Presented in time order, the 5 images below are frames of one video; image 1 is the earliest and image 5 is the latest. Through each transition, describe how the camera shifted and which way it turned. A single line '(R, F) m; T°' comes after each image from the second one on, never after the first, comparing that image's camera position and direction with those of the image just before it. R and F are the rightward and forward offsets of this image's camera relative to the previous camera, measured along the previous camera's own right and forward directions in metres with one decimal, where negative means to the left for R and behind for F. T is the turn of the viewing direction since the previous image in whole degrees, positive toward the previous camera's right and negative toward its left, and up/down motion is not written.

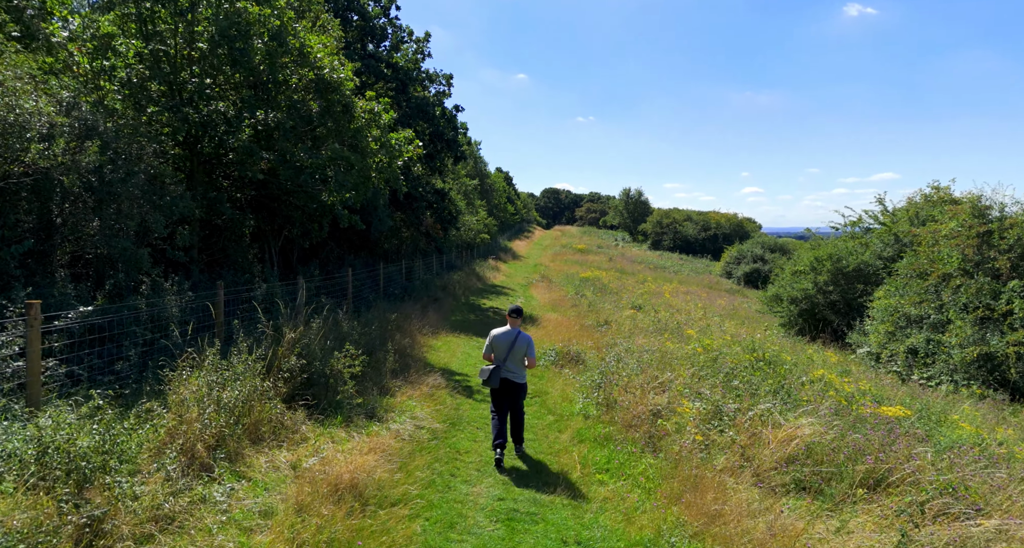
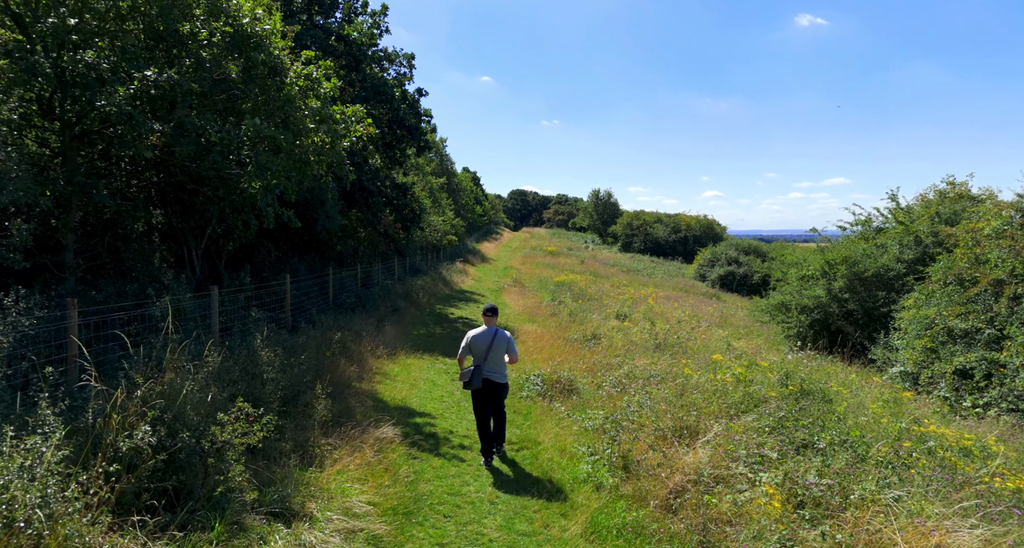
(-0.1, +2.5) m; +3°
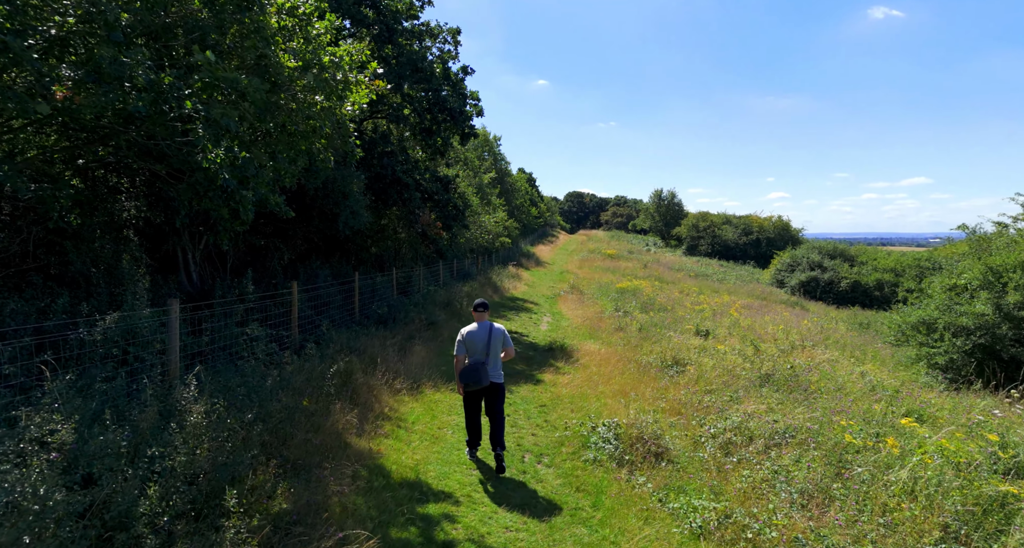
(-0.1, +2.9) m; -5°
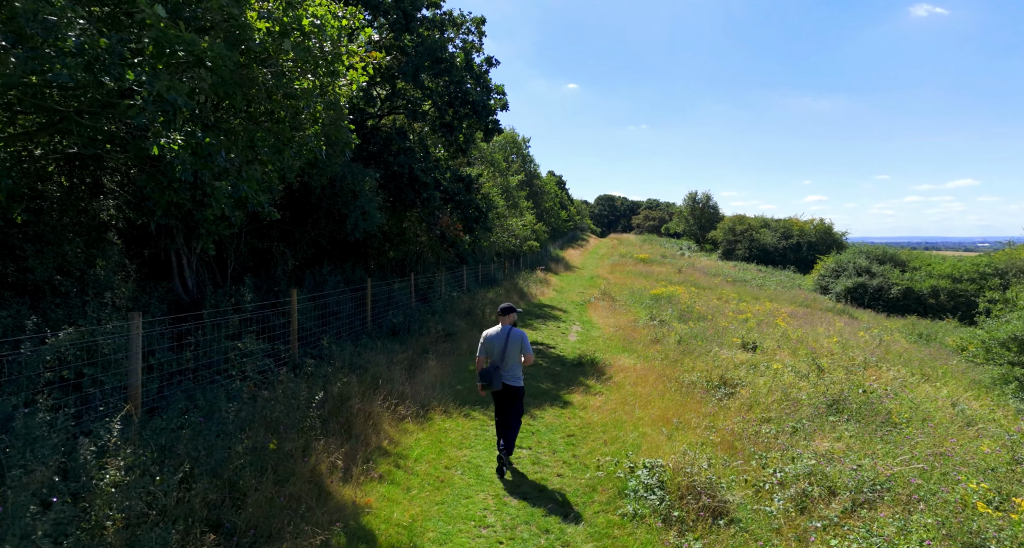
(+0.1, +1.3) m; -3°
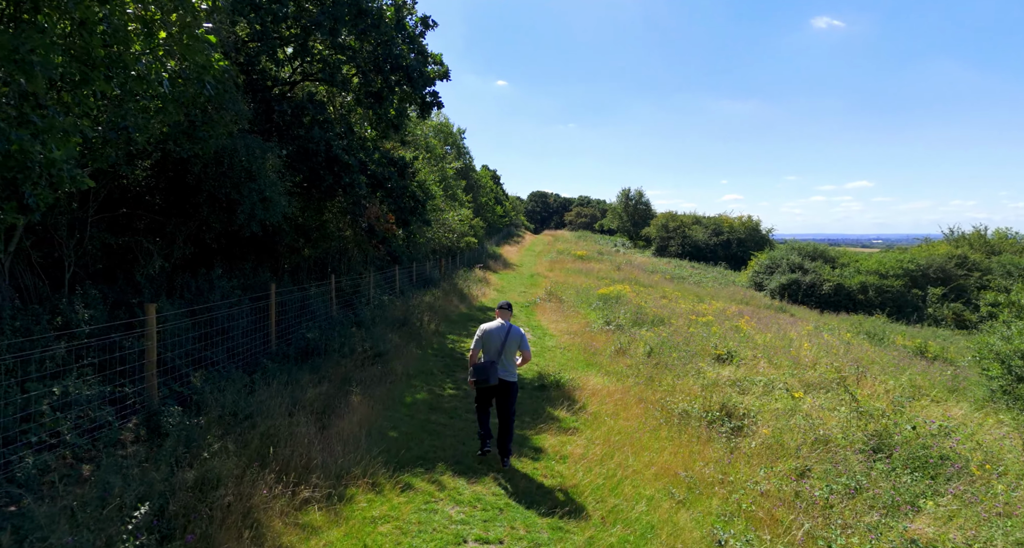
(-0.2, +2.5) m; +6°
